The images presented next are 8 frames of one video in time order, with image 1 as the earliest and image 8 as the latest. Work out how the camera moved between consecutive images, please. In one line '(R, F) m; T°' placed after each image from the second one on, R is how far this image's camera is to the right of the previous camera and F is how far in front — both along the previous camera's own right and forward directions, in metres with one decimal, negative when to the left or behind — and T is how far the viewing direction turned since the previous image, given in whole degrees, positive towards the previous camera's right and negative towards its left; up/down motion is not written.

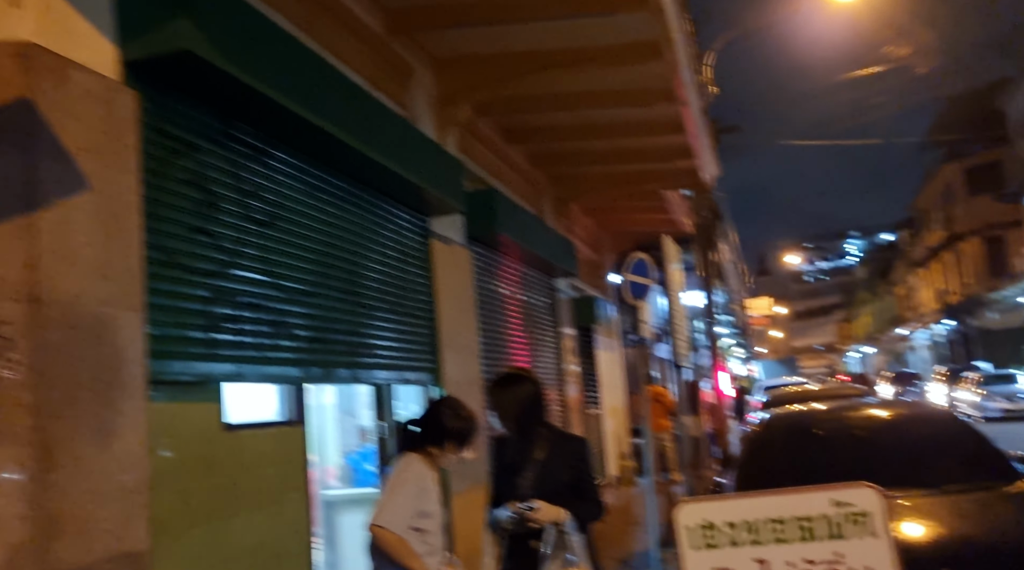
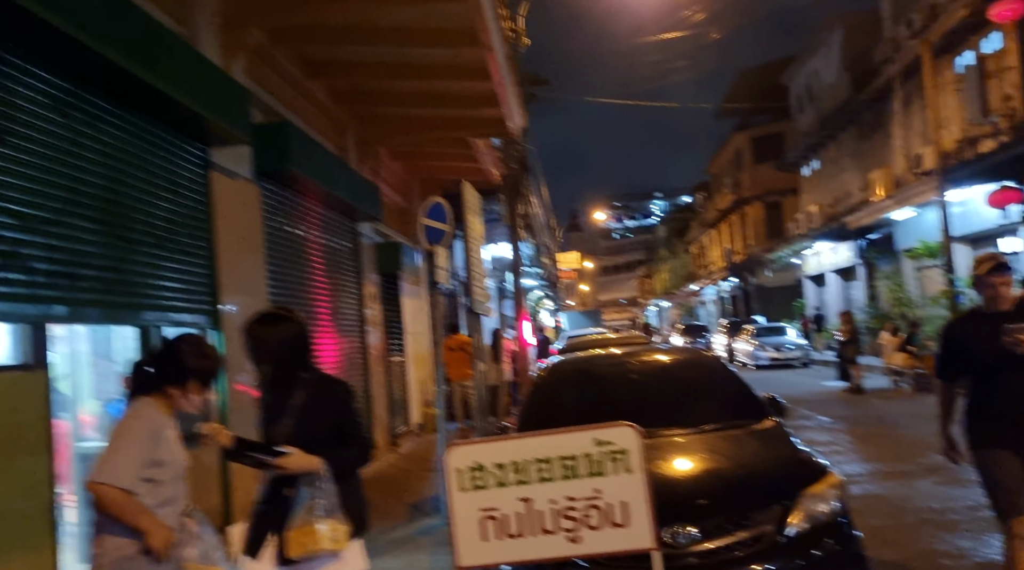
(+0.2, +0.1) m; +11°
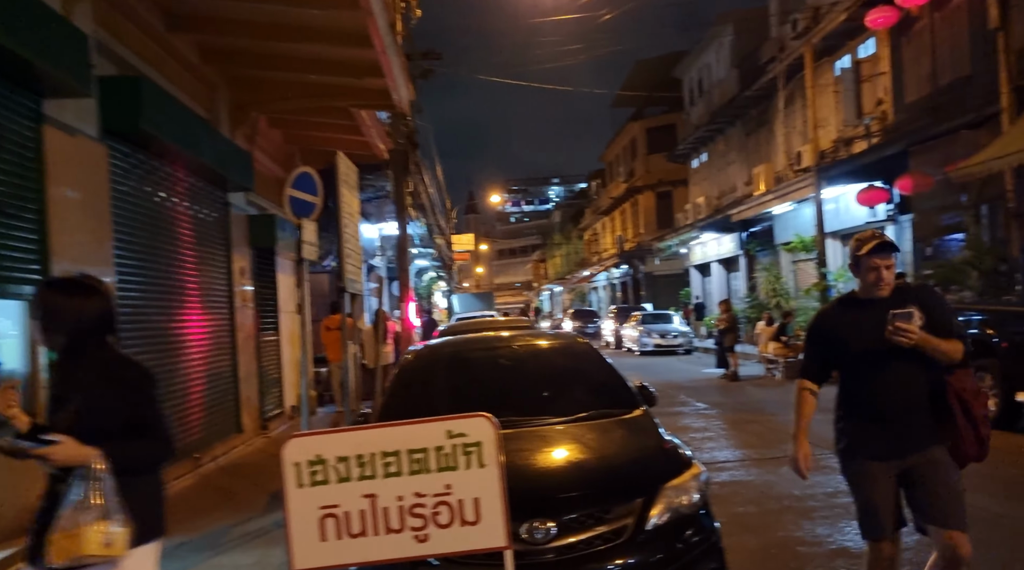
(+0.2, +0.3) m; +6°
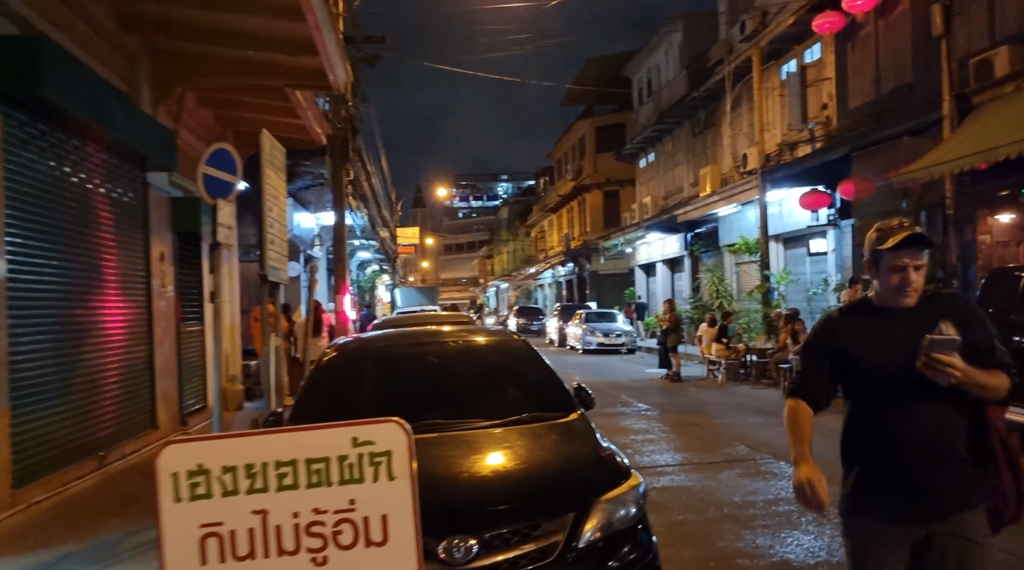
(+0.1, +0.4) m; +3°
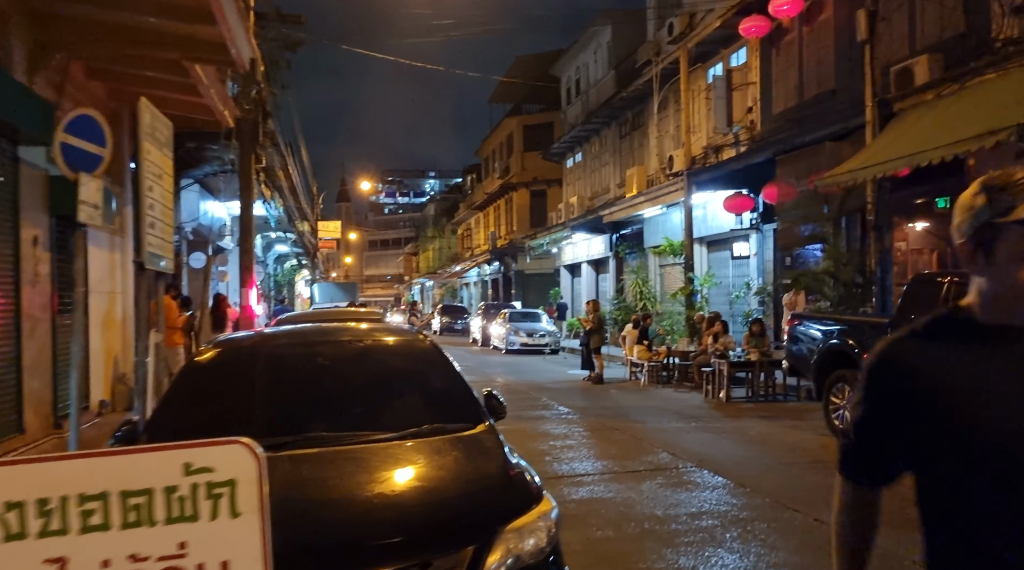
(+0.1, +0.6) m; +5°
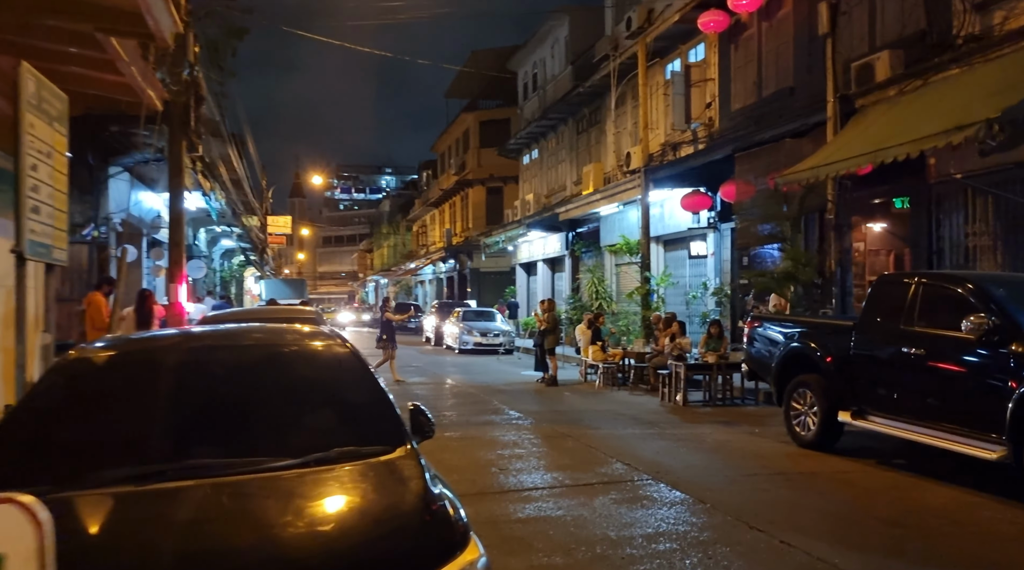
(+0.1, +0.7) m; +3°
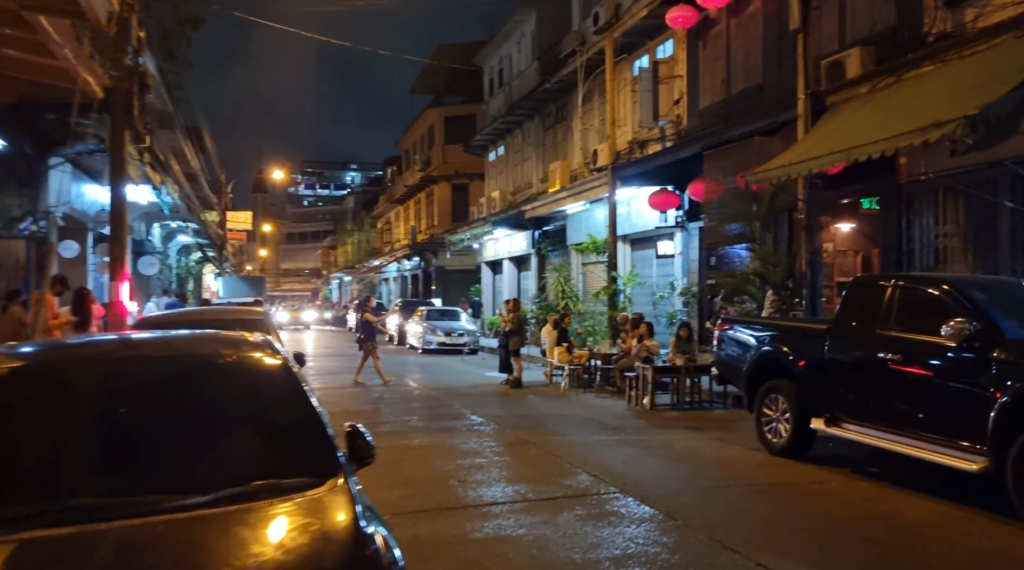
(+0.1, +0.5) m; +2°
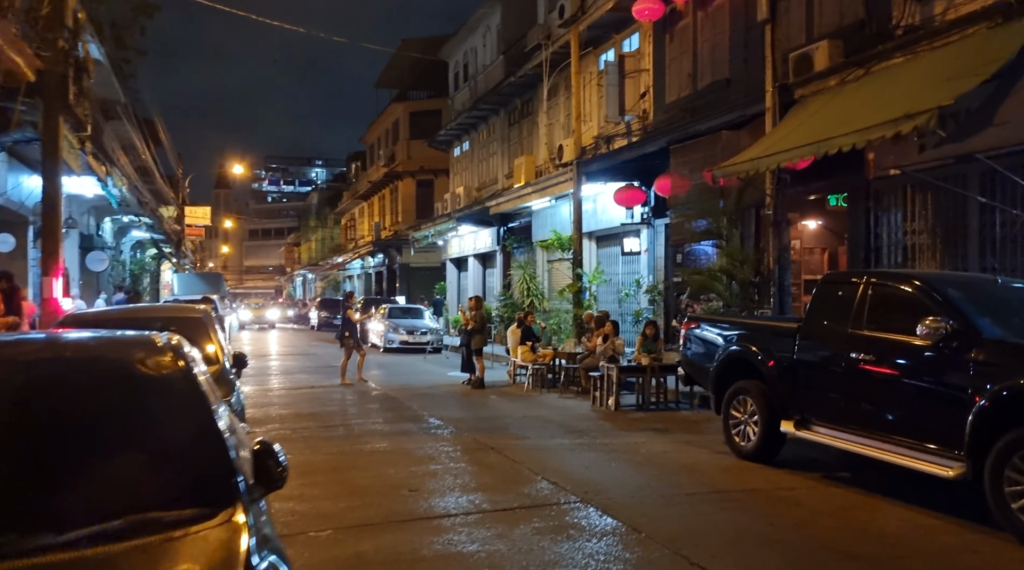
(+0.1, +0.5) m; +2°
